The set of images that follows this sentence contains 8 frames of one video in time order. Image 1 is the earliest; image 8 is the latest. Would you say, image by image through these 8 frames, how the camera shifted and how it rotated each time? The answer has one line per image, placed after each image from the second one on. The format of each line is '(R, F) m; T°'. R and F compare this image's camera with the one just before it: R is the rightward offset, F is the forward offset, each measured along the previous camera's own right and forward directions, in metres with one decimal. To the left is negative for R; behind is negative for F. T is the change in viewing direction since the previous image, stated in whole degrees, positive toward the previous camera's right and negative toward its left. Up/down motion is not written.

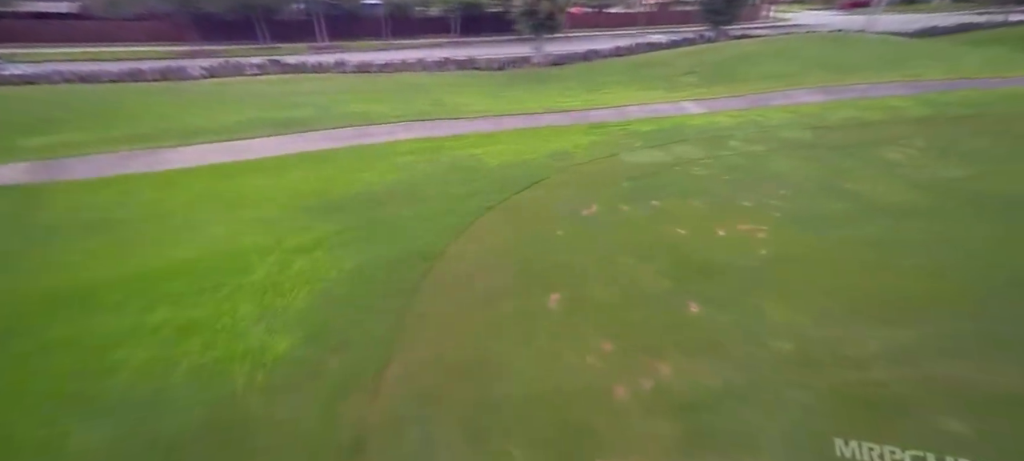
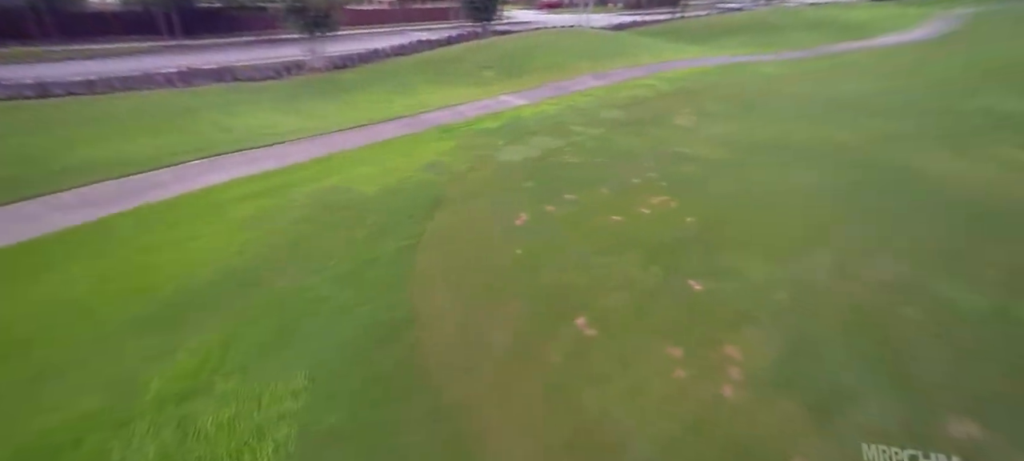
(-2.3, +1.5) m; +30°
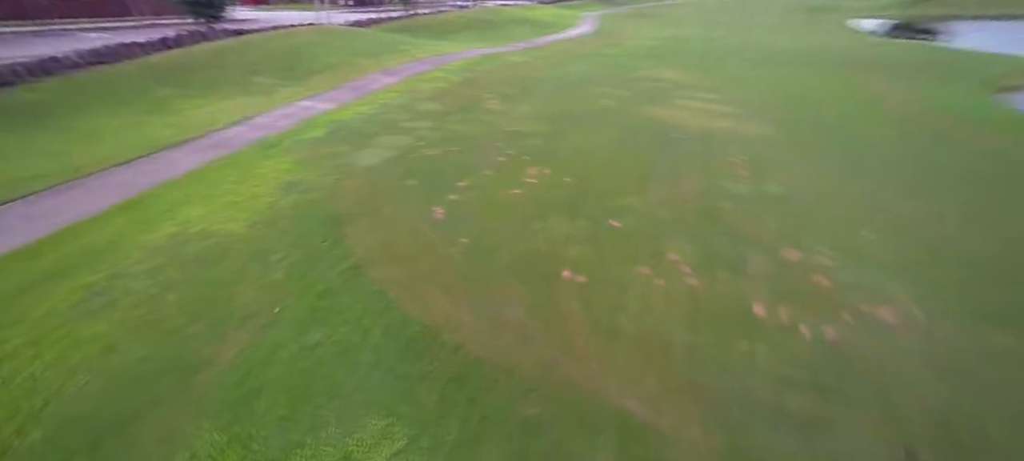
(-2.6, +0.3) m; +31°
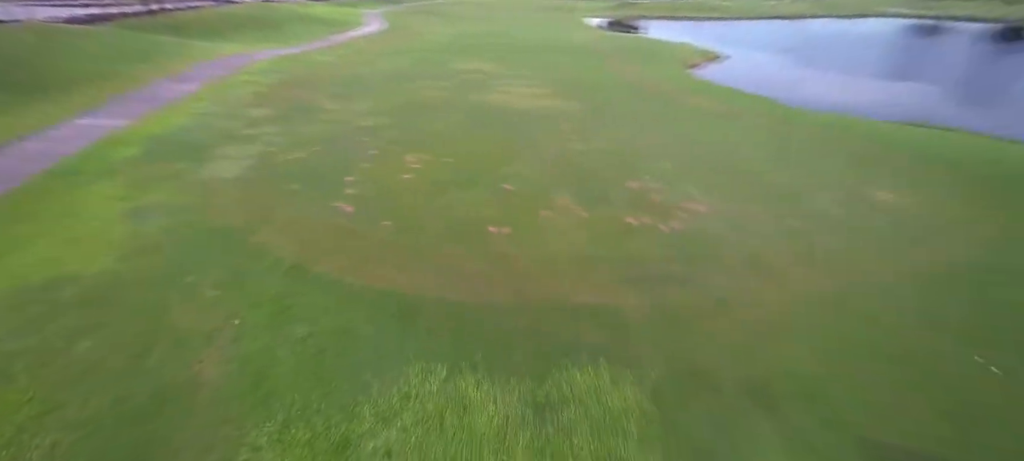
(-1.8, -0.6) m; +25°
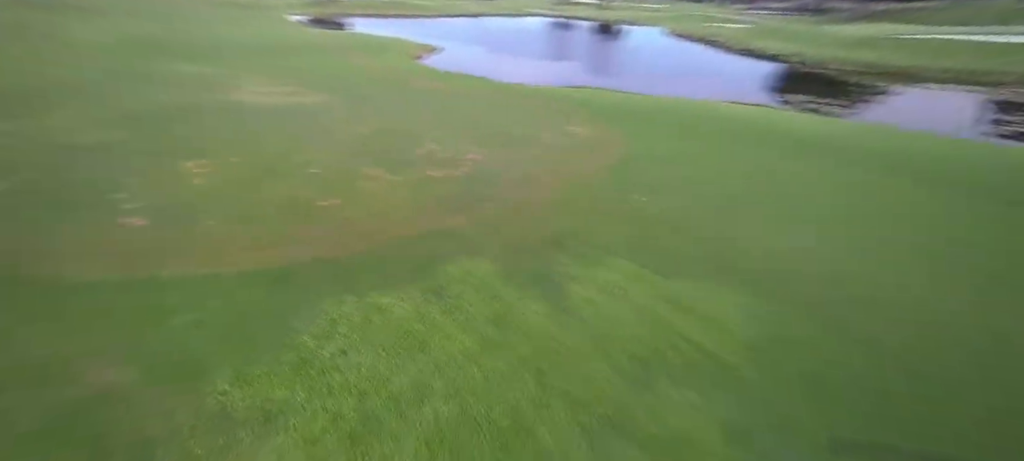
(-1.6, -1.3) m; +31°
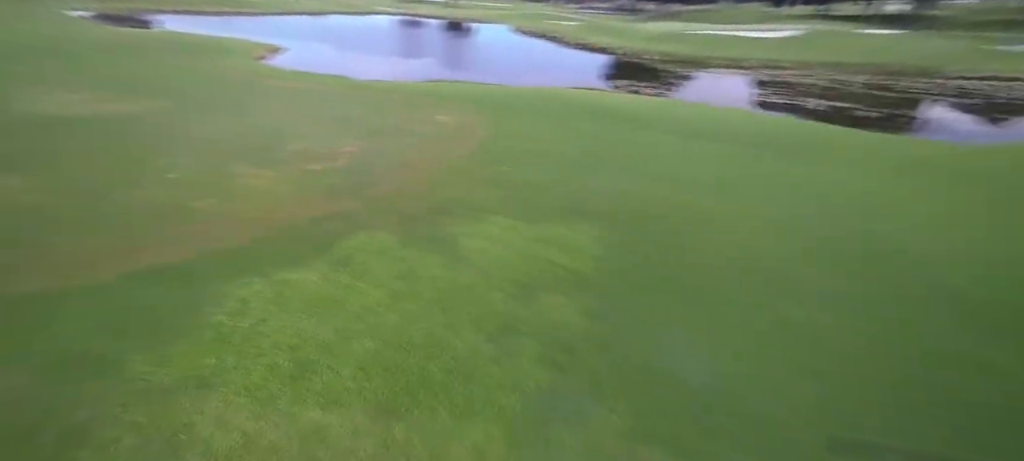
(-0.3, -1.0) m; +16°
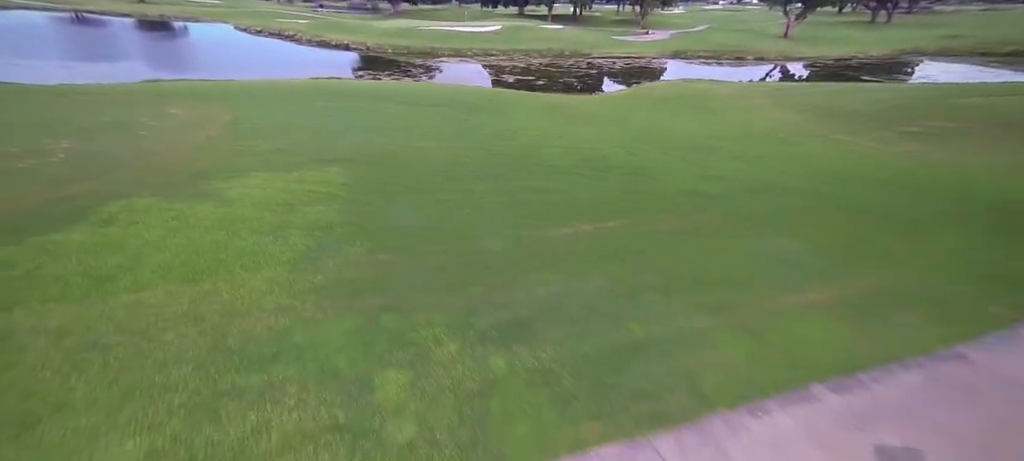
(0.0, -2.9) m; +27°
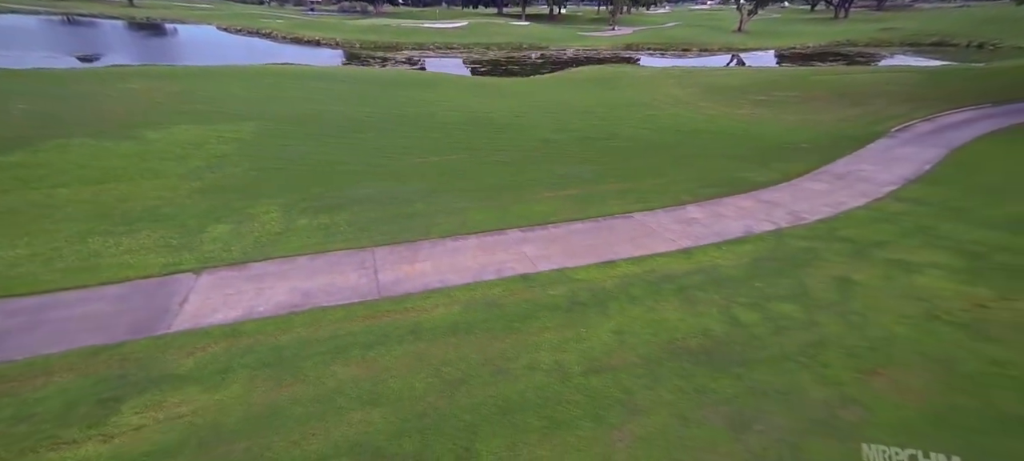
(+2.7, -1.9) m; +1°
